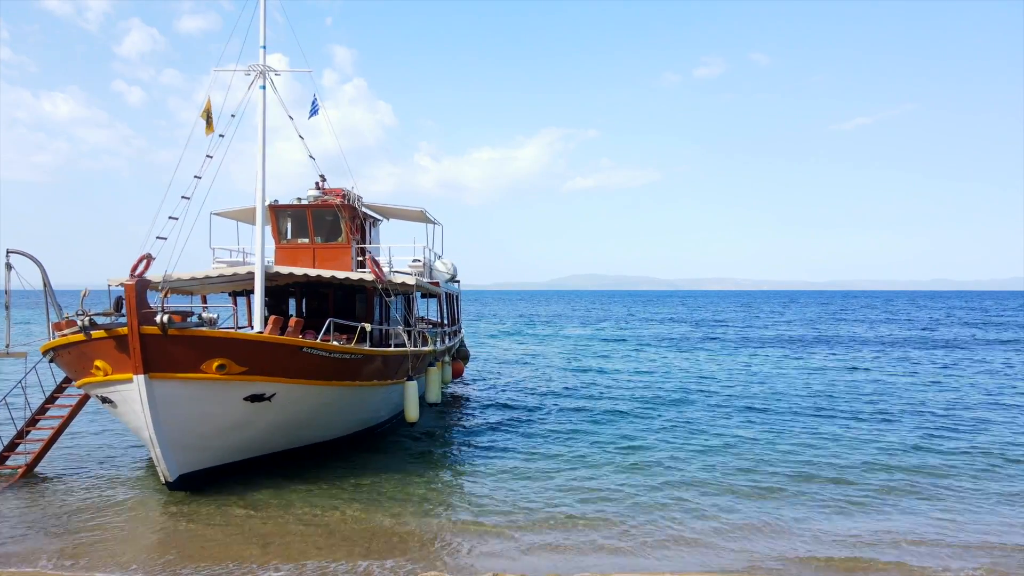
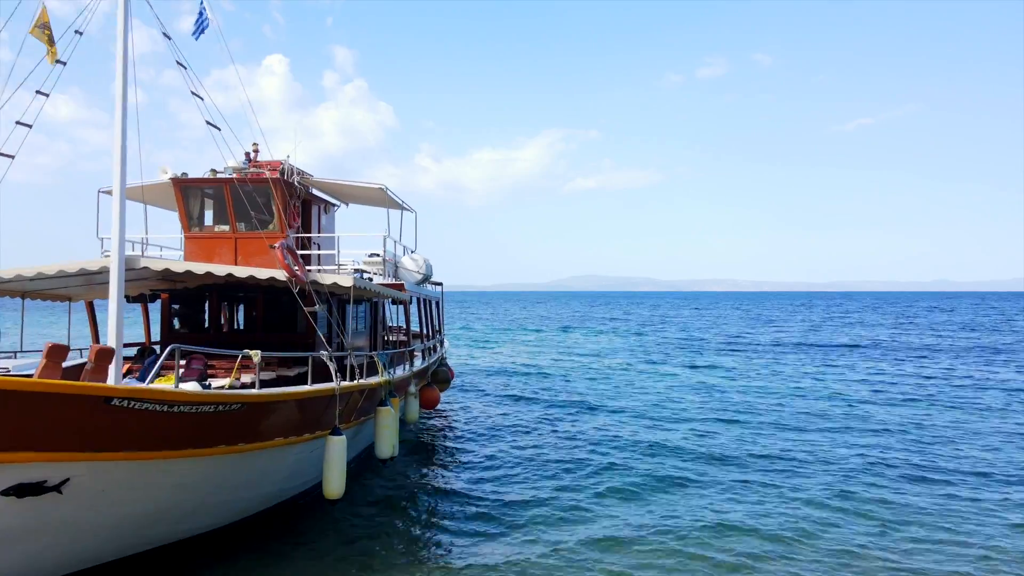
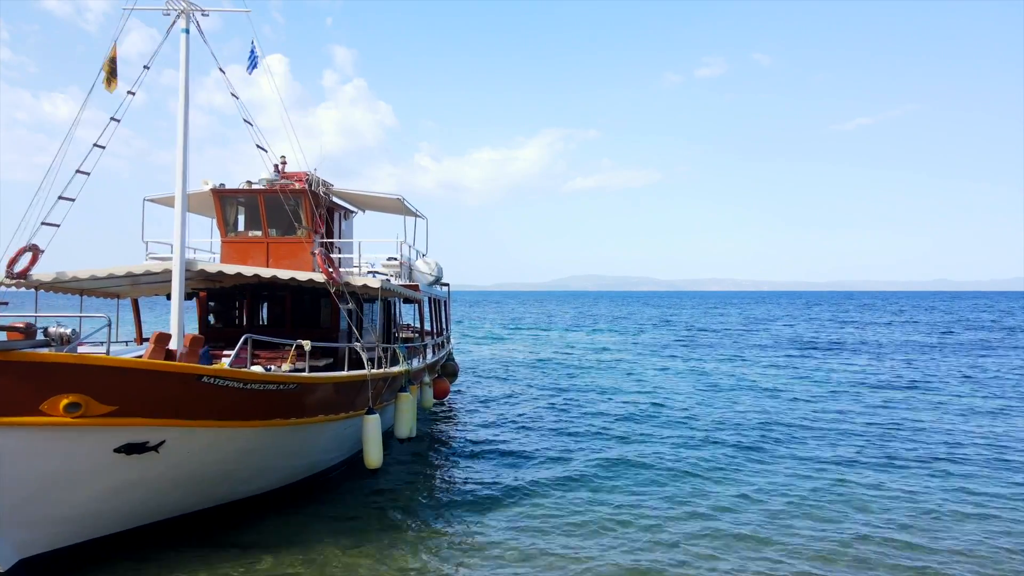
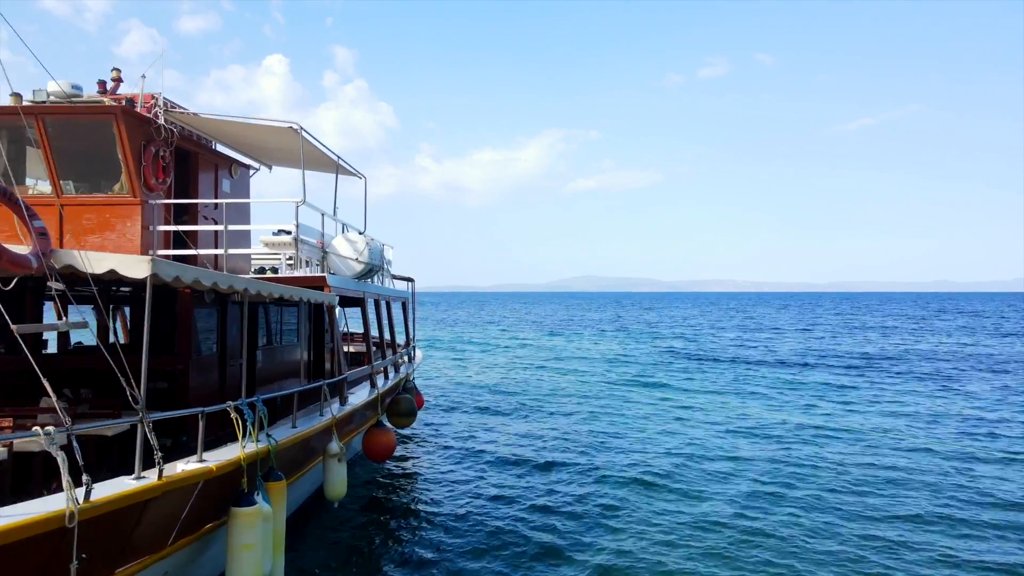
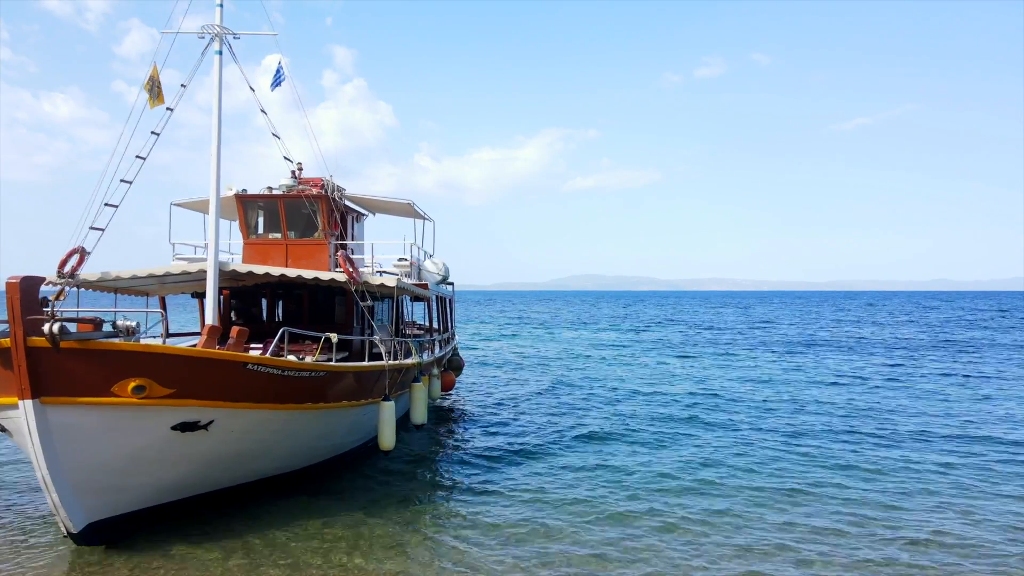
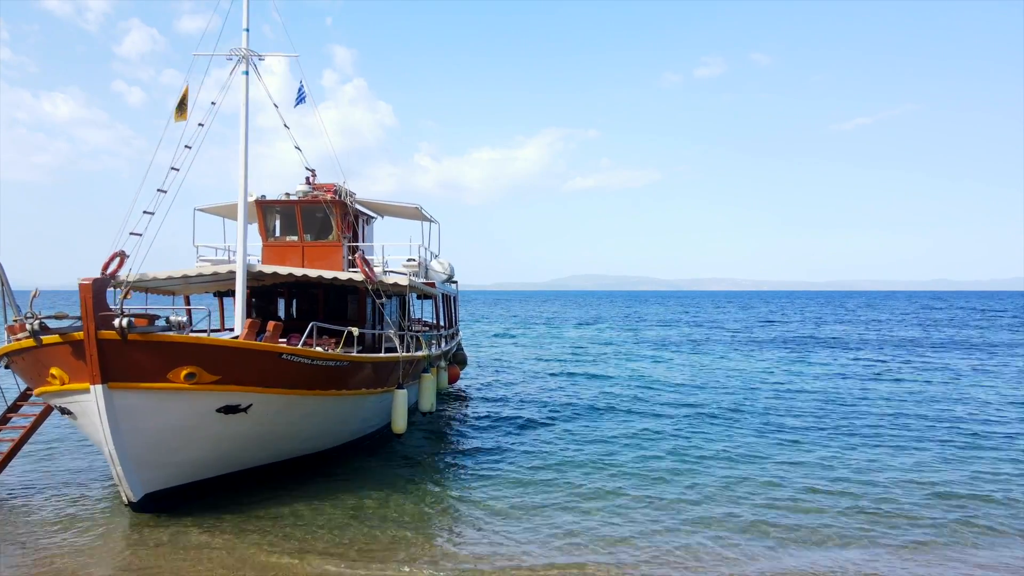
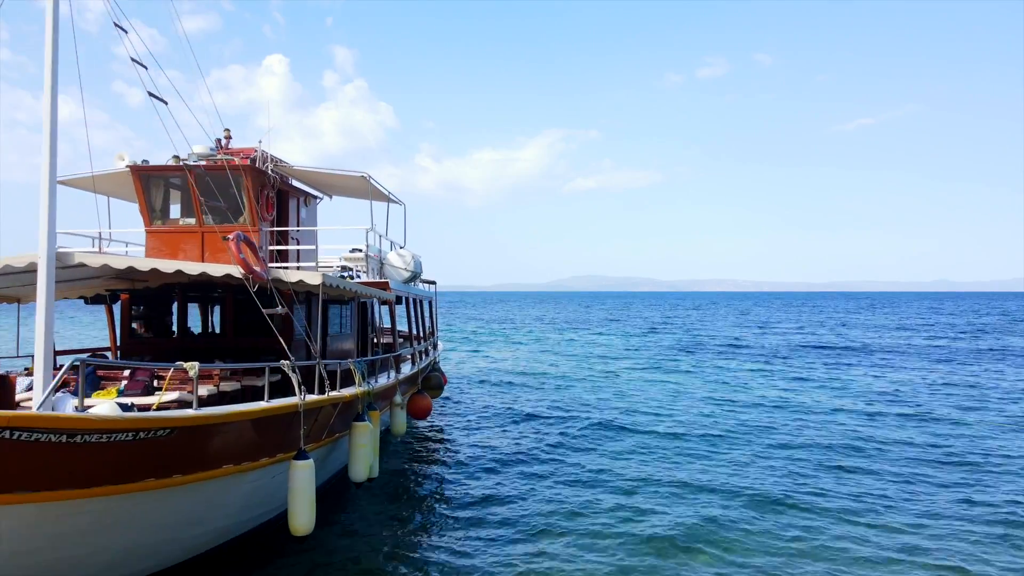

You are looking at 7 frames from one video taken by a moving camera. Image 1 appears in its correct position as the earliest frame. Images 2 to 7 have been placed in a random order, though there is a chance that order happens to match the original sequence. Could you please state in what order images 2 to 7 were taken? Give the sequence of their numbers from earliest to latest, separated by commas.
6, 5, 3, 2, 7, 4
